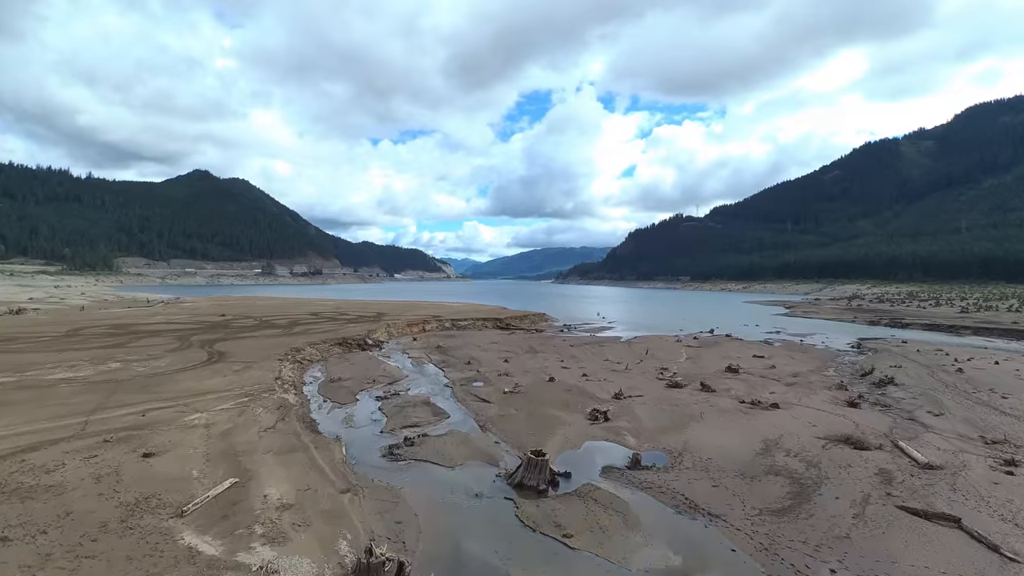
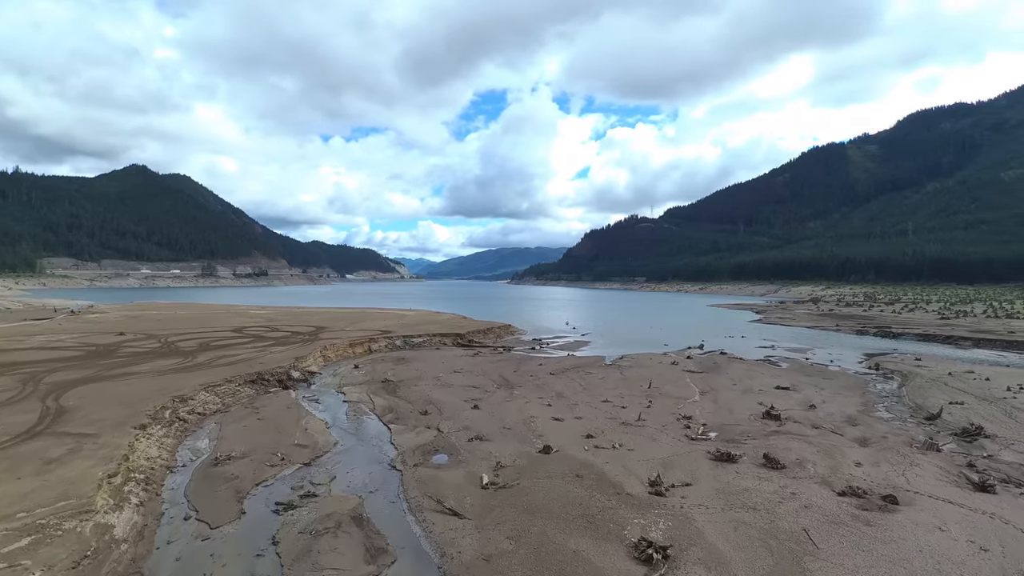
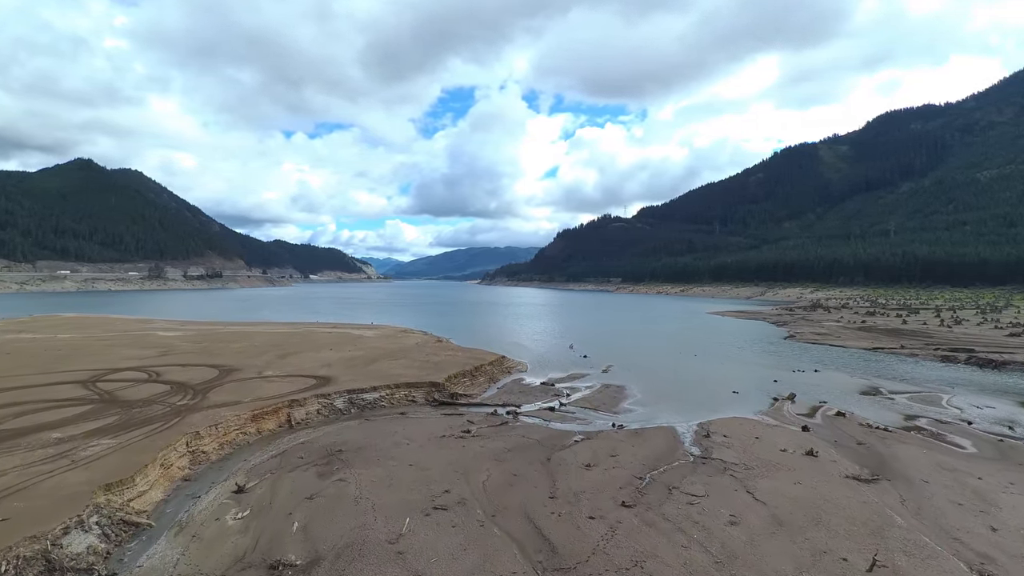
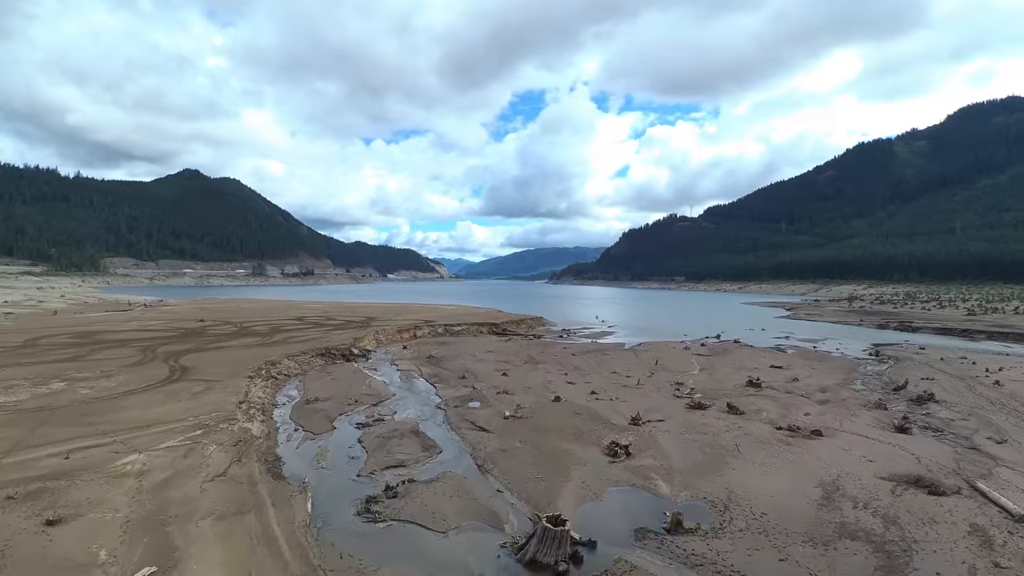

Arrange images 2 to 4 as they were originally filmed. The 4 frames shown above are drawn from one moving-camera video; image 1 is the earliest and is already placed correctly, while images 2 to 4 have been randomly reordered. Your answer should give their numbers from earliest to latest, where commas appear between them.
4, 2, 3
